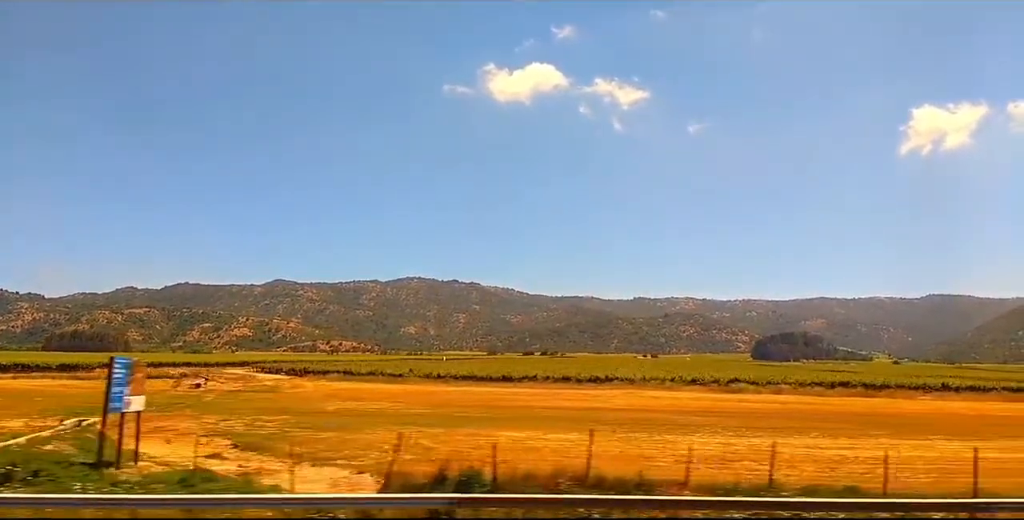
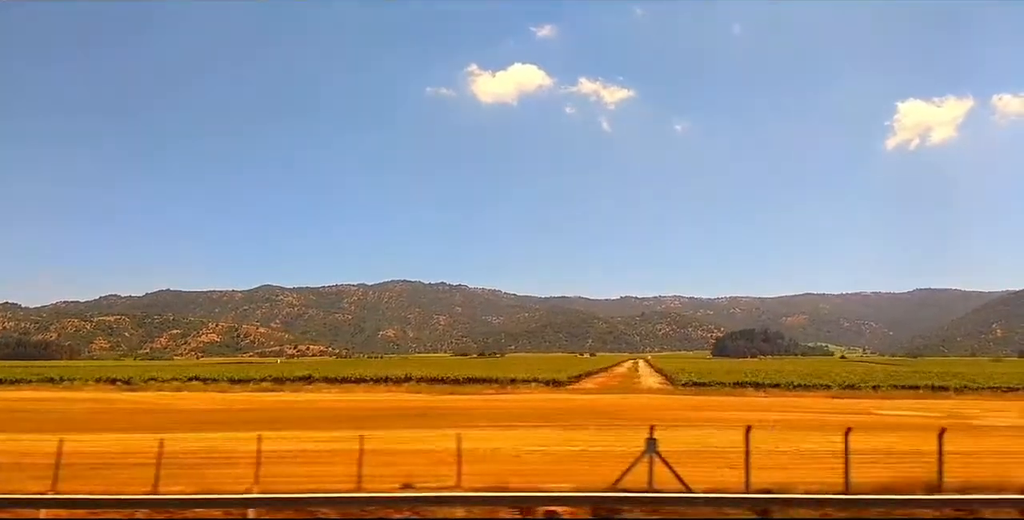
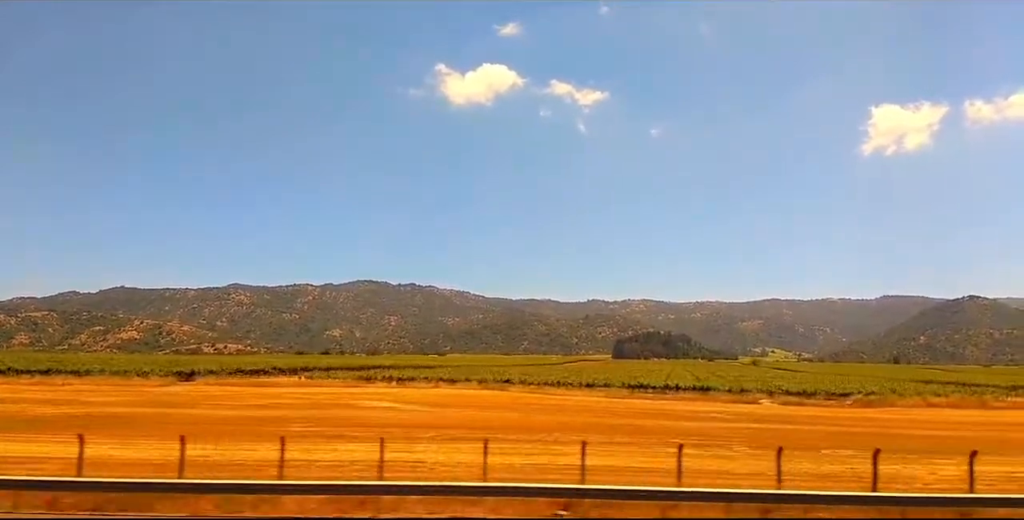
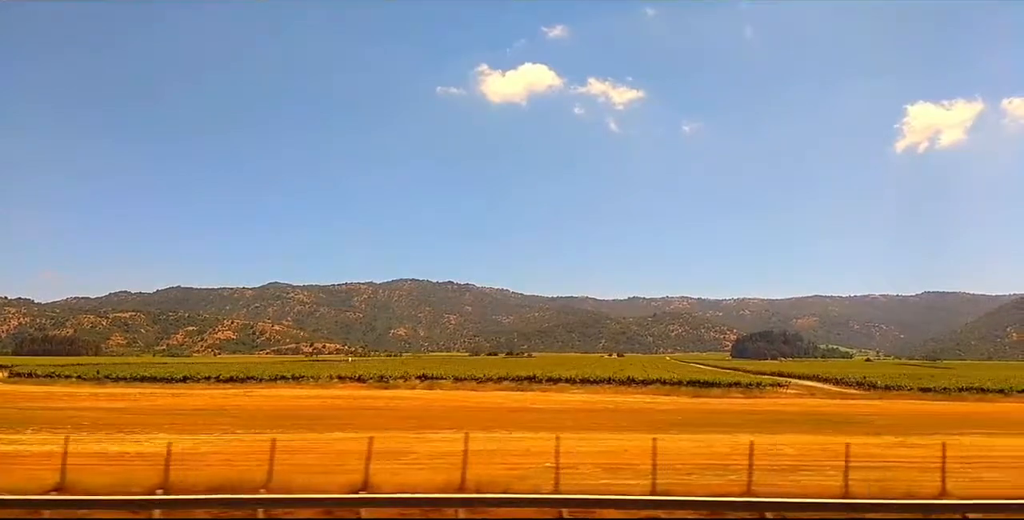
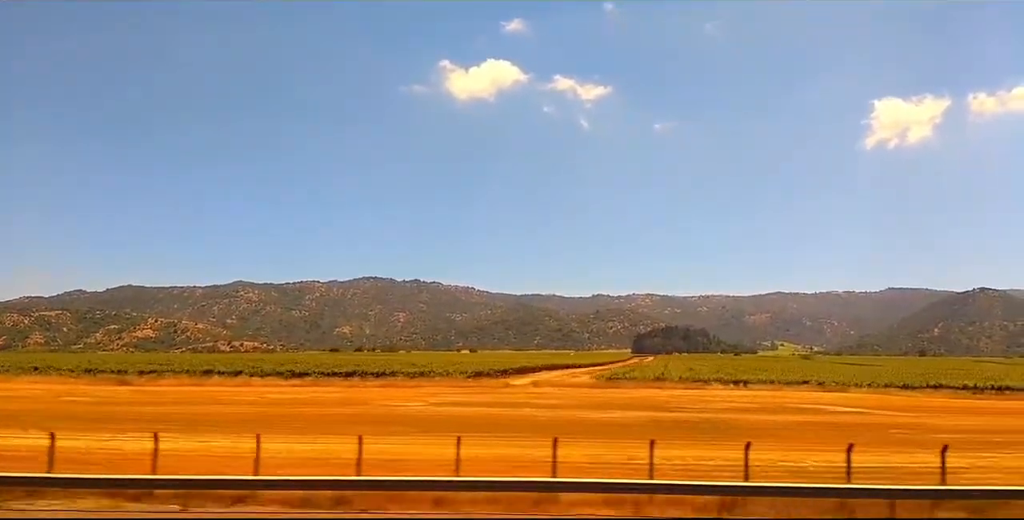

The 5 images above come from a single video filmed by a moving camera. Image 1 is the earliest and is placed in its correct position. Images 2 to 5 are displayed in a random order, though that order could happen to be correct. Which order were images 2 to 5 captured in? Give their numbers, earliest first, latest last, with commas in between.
4, 2, 5, 3
